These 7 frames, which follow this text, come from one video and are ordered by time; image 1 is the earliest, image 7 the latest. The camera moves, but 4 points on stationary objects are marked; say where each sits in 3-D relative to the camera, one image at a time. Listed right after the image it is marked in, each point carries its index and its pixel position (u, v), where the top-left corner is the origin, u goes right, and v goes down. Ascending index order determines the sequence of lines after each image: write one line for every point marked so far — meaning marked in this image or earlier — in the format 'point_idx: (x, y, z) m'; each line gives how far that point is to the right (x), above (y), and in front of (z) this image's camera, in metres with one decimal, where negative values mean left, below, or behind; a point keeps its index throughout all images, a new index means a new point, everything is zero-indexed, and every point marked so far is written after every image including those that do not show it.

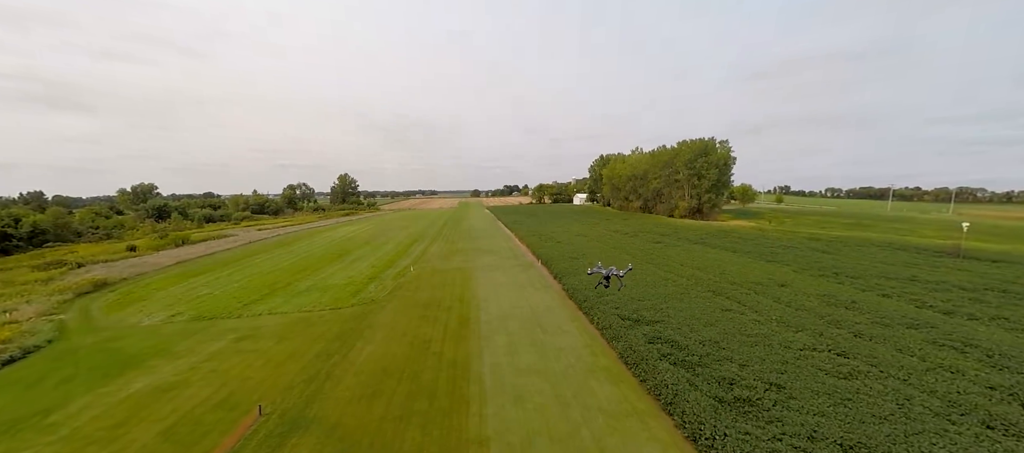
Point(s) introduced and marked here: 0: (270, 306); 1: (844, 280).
0: (-12.1, -3.7, +18.8) m
1: (+17.3, -2.5, +19.8) m
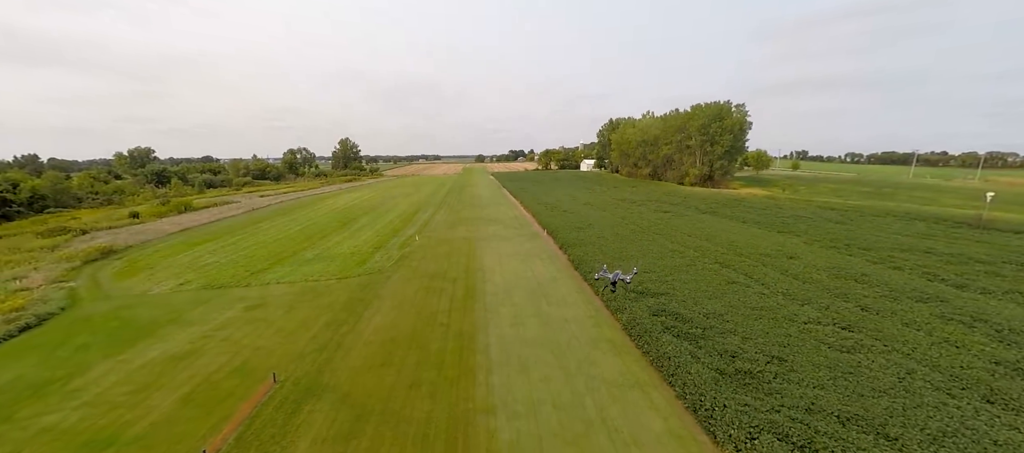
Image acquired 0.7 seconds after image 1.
0: (-11.8, -2.4, +18.7) m
1: (+17.6, -1.3, +19.3) m
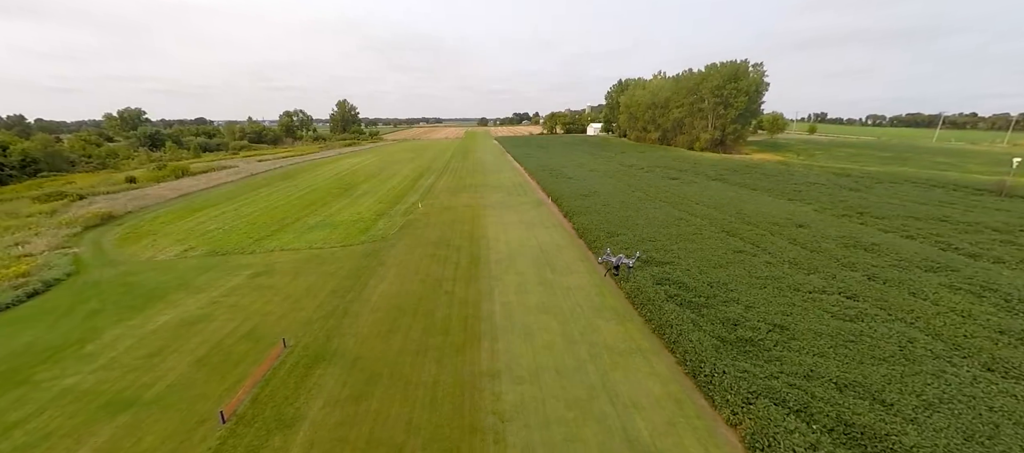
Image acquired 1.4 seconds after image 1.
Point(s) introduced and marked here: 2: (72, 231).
0: (-11.5, -0.9, +18.4) m
1: (+17.9, +0.3, +18.8) m
2: (-23.4, -0.3, +19.9) m
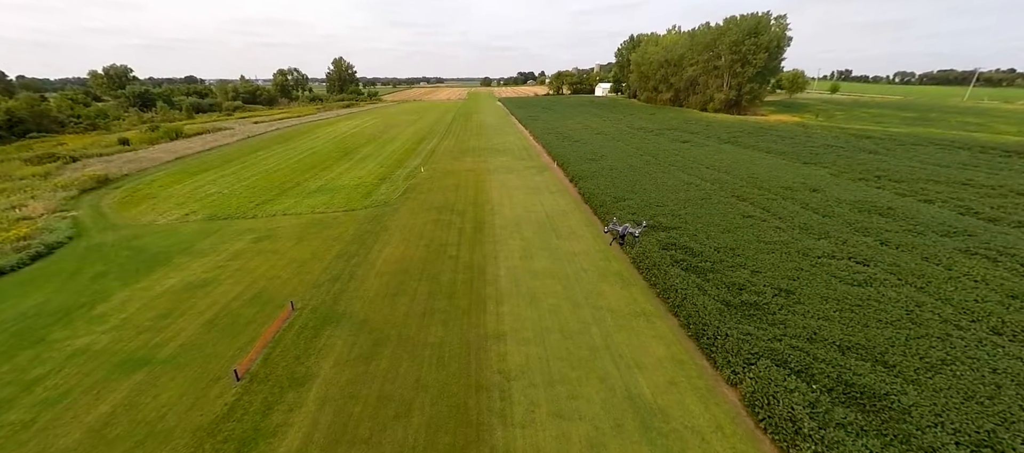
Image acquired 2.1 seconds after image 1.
0: (-11.1, +1.0, +17.9) m
1: (+18.3, +2.1, +18.3) m
2: (-22.9, +1.7, +19.3) m
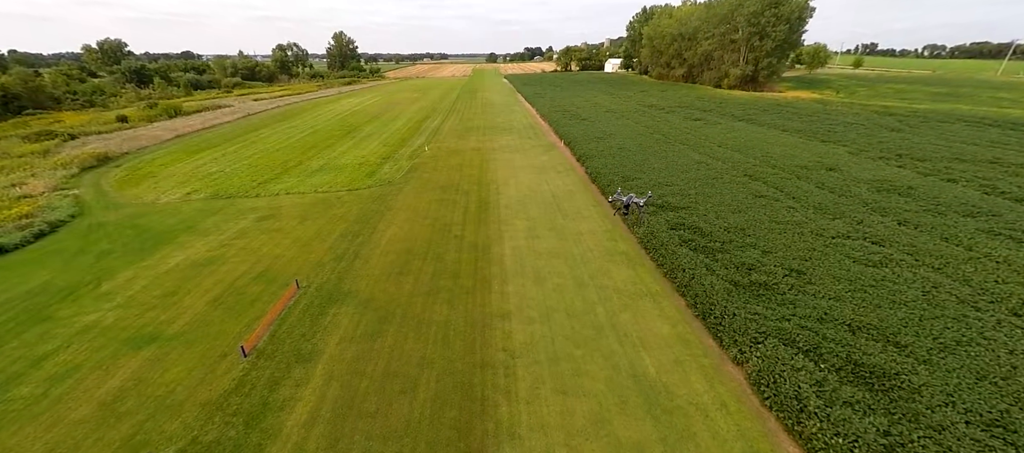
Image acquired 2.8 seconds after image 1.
0: (-10.5, +2.0, +17.5) m
1: (+18.9, +3.1, +17.7) m
2: (-22.4, +2.8, +18.9) m
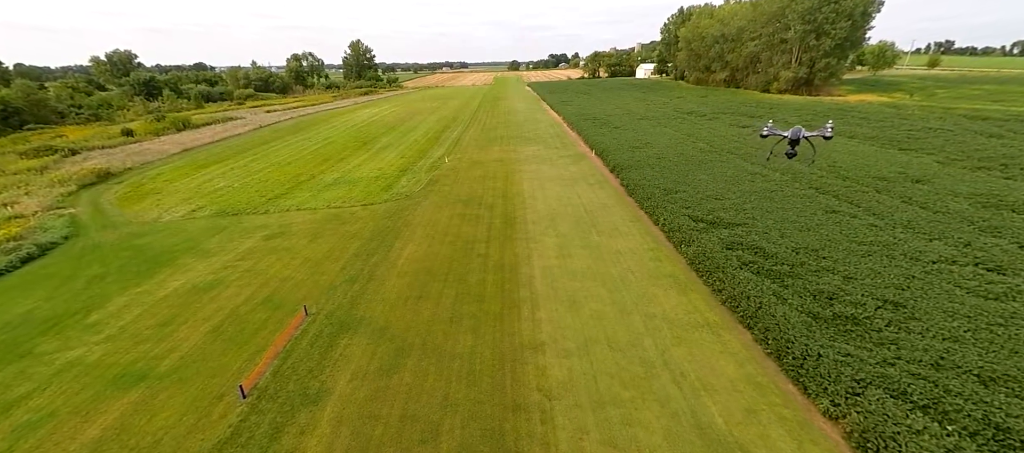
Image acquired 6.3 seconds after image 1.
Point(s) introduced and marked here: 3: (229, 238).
0: (-8.9, +1.0, +15.4) m
1: (+20.5, +2.2, +15.0) m
2: (-20.7, +1.7, +17.2) m
3: (-9.0, -0.6, +11.7) m
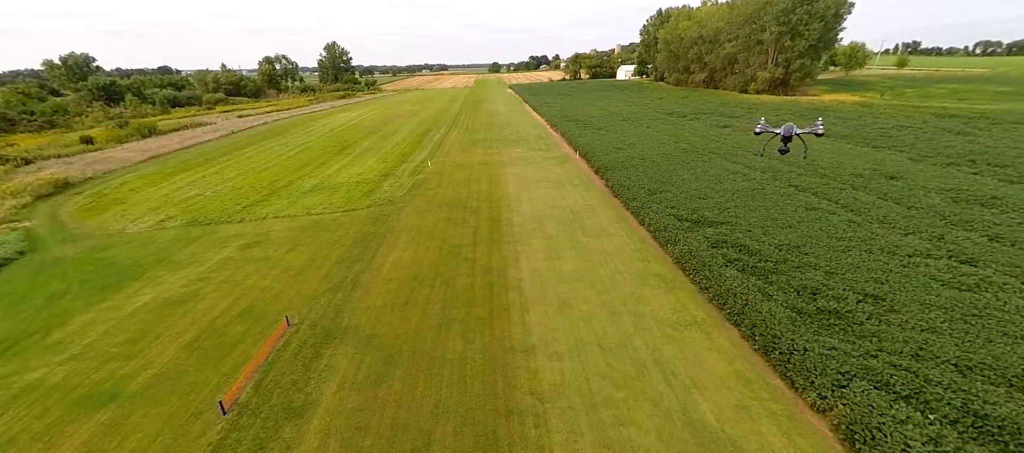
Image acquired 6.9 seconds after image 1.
0: (-9.3, +0.6, +14.7) m
1: (+20.0, +2.5, +15.6) m
2: (-21.3, +1.0, +15.9) m
3: (-9.2, -1.0, +11.0) m
